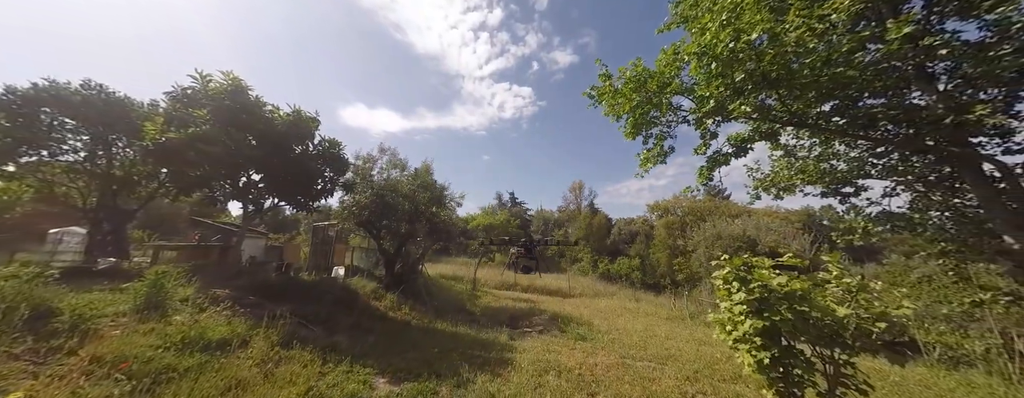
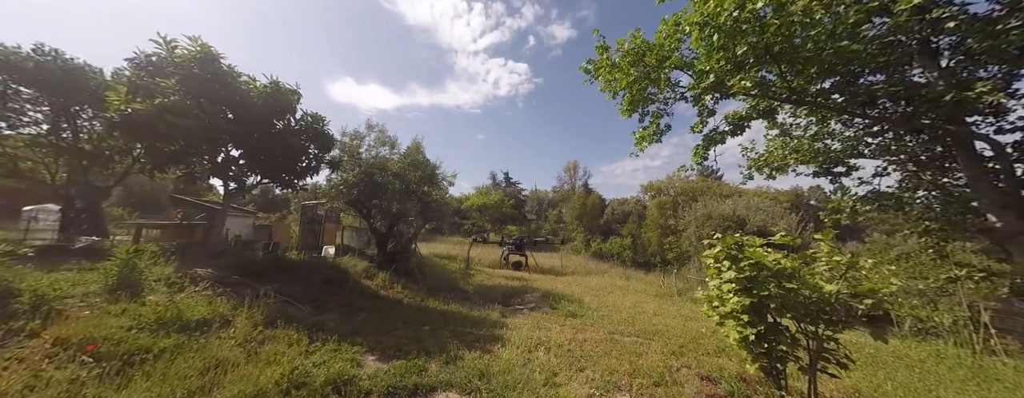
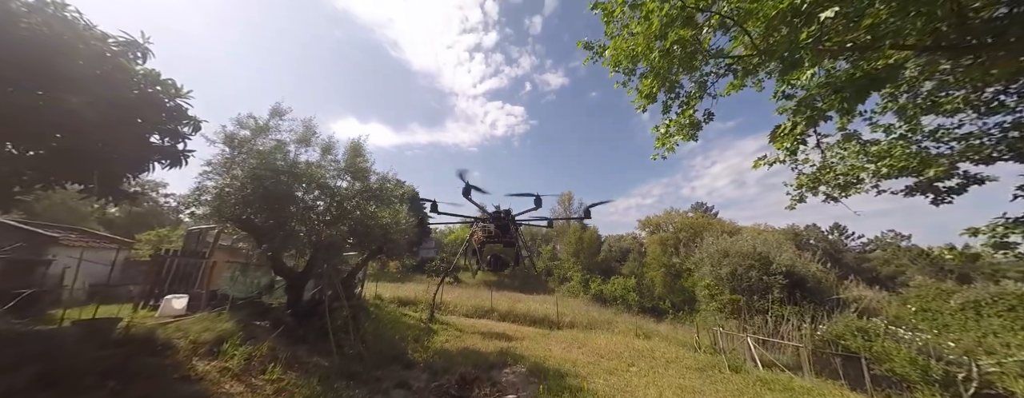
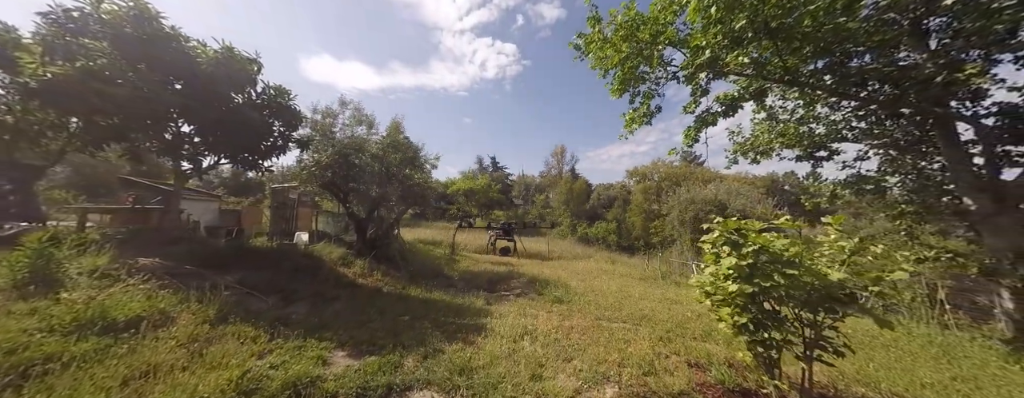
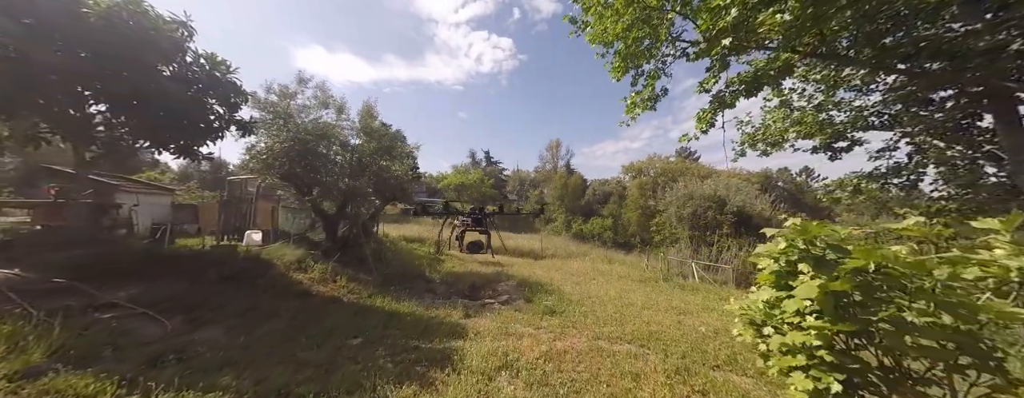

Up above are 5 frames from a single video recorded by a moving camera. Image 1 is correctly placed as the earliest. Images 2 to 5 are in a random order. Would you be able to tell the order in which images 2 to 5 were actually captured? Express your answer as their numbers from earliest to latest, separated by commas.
2, 4, 5, 3
